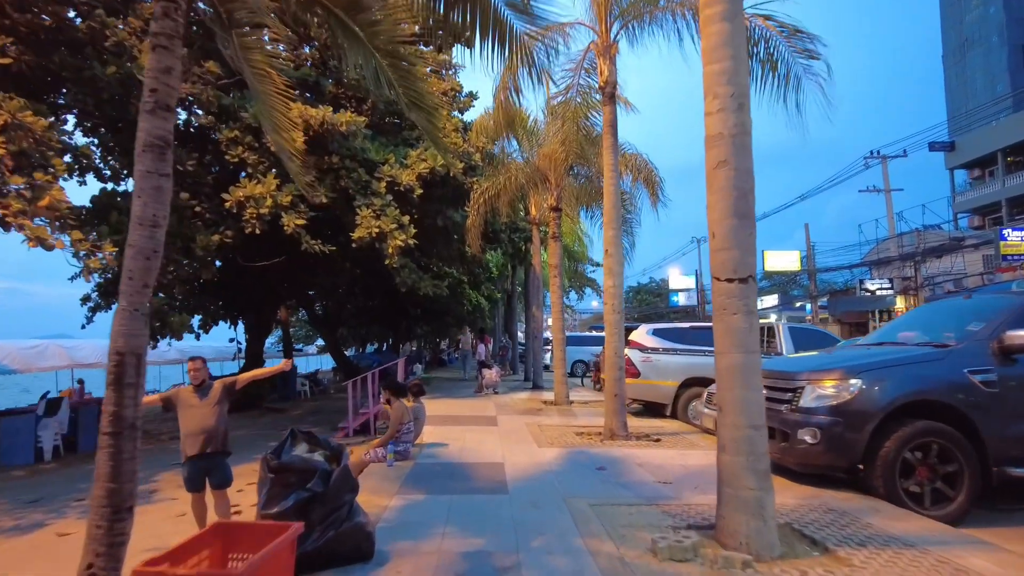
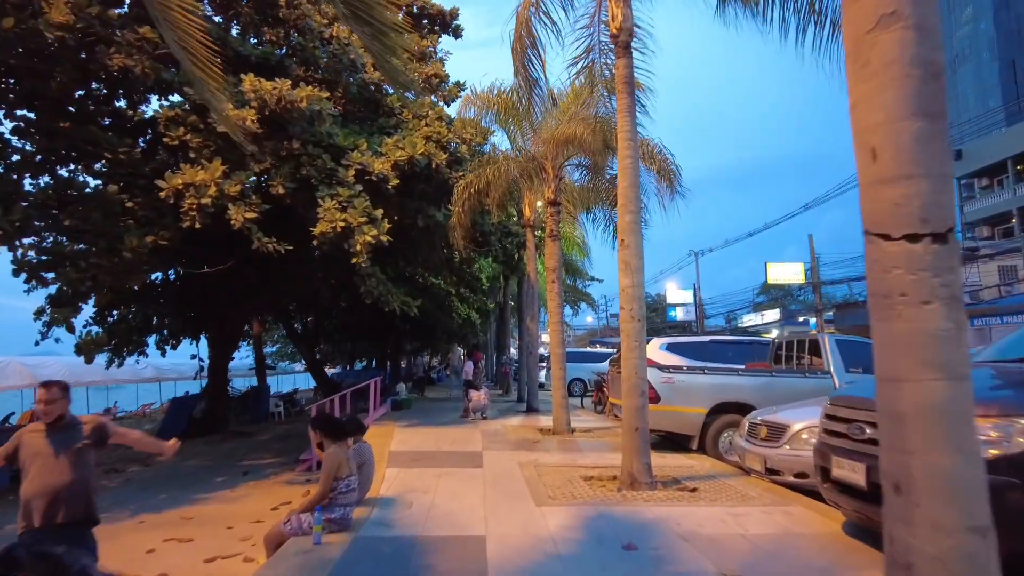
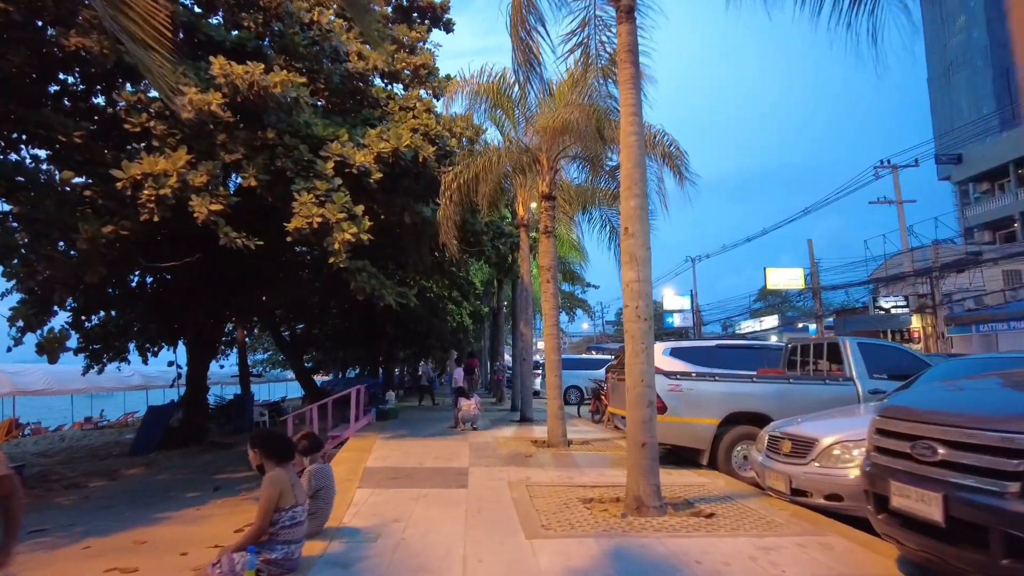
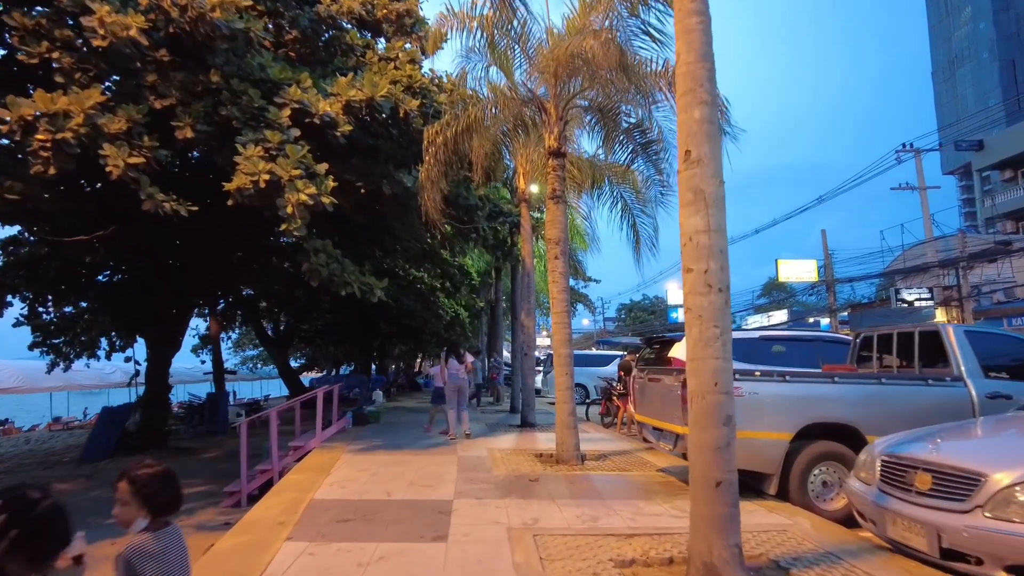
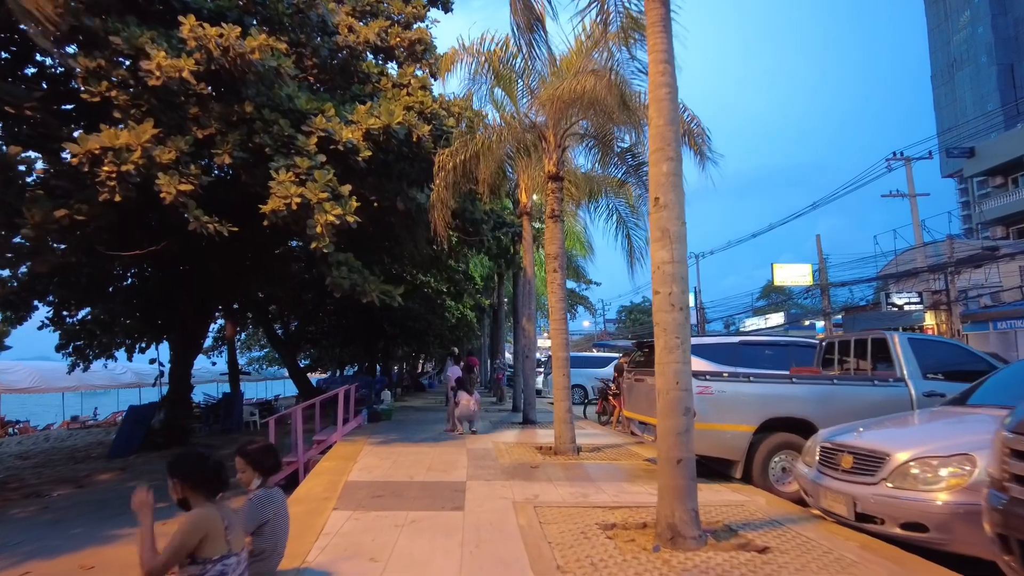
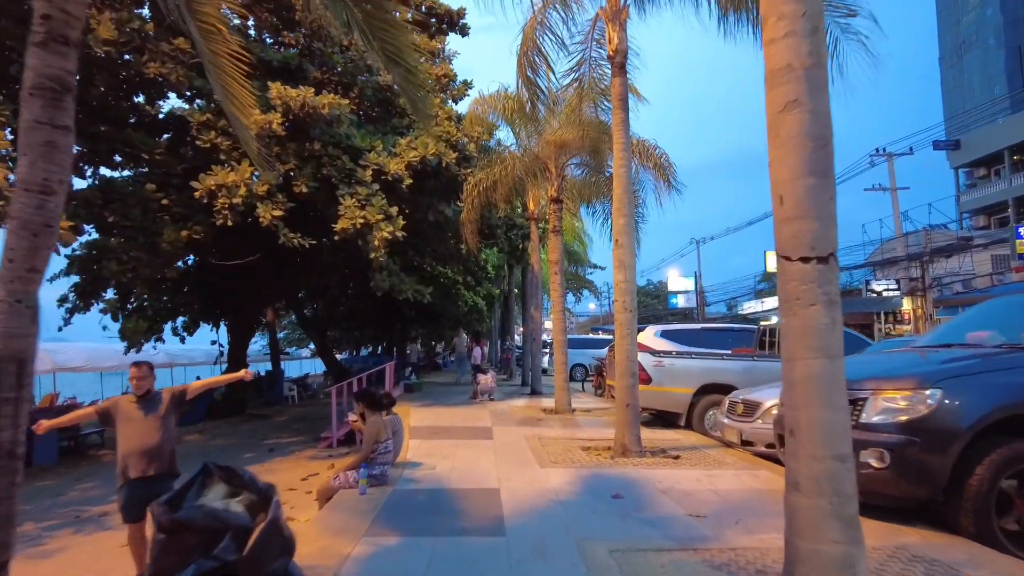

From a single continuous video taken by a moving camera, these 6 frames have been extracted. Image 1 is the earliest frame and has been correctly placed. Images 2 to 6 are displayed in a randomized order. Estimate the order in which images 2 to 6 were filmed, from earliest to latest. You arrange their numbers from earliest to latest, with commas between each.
6, 2, 3, 5, 4
